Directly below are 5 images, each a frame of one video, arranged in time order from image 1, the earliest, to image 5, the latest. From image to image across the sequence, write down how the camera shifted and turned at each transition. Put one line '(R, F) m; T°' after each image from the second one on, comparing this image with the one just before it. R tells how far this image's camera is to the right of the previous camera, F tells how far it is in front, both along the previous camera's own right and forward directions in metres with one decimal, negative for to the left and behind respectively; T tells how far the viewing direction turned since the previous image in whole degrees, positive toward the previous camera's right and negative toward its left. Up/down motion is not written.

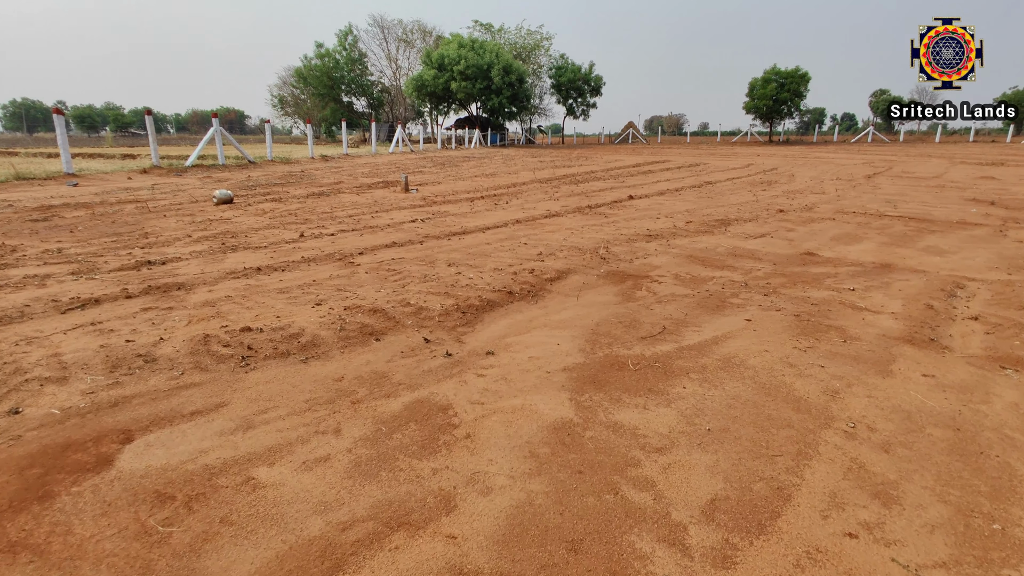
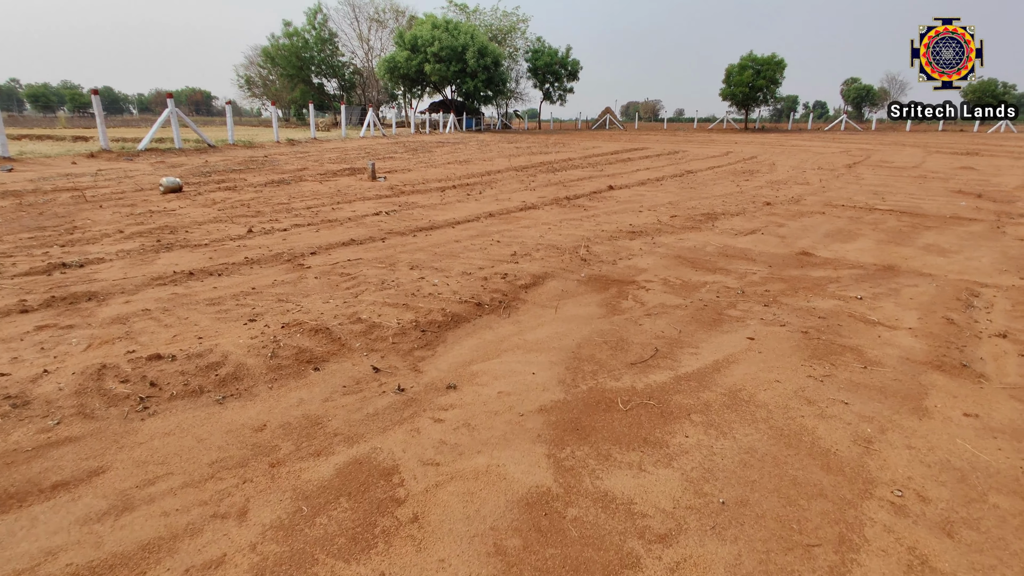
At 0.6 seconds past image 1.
(+0.1, +0.6) m; +2°
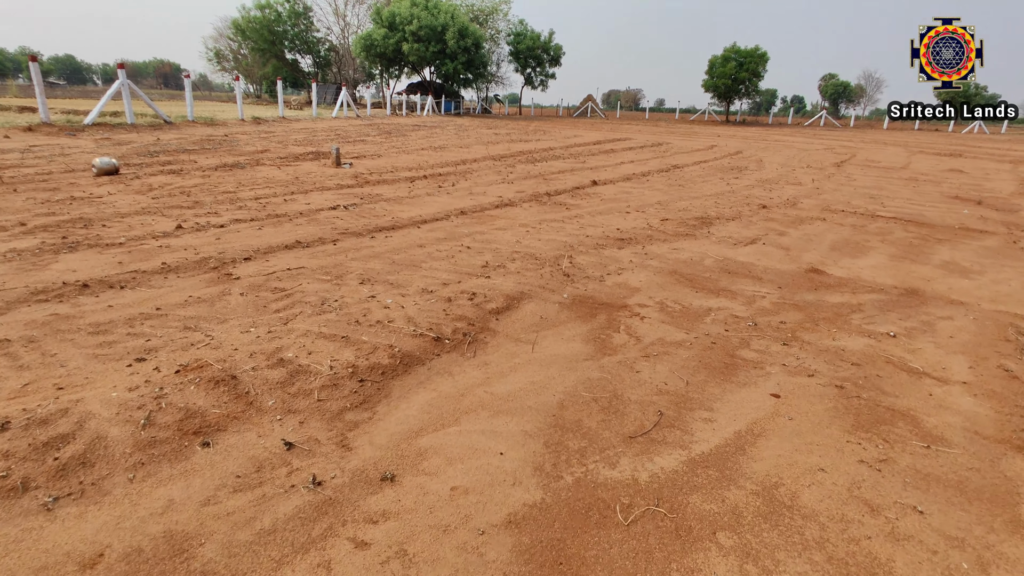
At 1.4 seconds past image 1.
(+0.1, +0.8) m; +2°
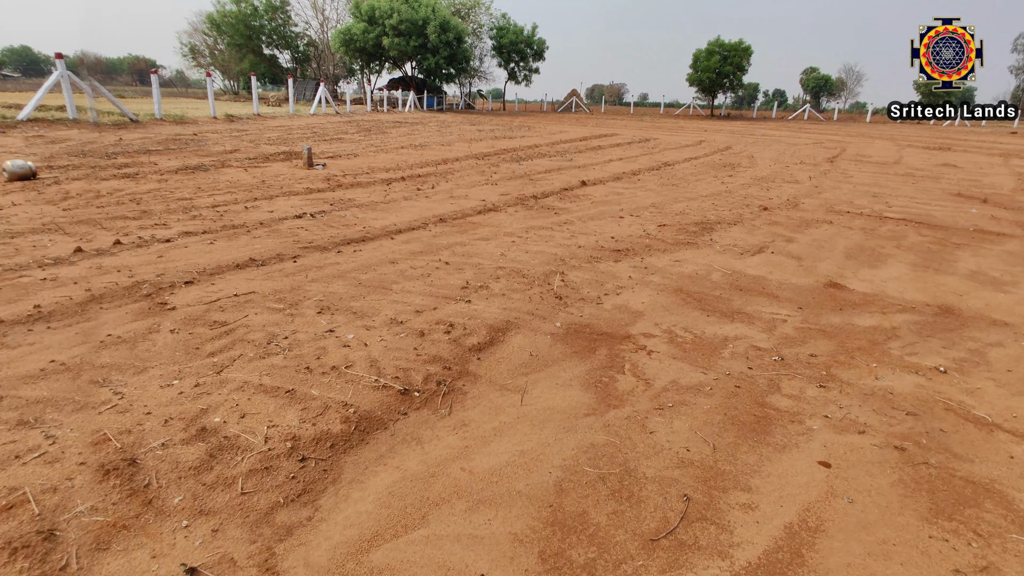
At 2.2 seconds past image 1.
(0.0, +0.6) m; +1°
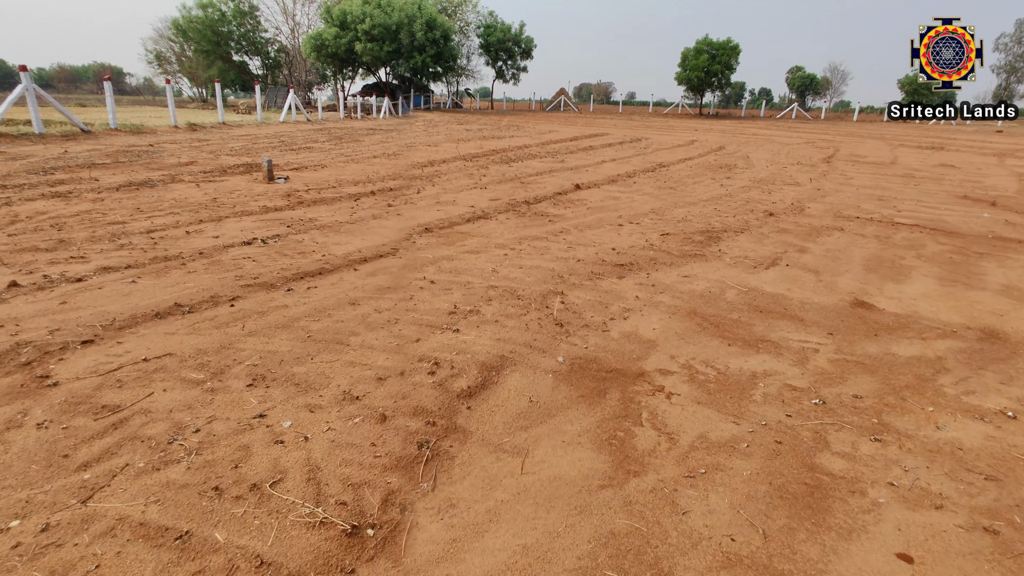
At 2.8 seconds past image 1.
(0.0, +0.5) m; +1°
